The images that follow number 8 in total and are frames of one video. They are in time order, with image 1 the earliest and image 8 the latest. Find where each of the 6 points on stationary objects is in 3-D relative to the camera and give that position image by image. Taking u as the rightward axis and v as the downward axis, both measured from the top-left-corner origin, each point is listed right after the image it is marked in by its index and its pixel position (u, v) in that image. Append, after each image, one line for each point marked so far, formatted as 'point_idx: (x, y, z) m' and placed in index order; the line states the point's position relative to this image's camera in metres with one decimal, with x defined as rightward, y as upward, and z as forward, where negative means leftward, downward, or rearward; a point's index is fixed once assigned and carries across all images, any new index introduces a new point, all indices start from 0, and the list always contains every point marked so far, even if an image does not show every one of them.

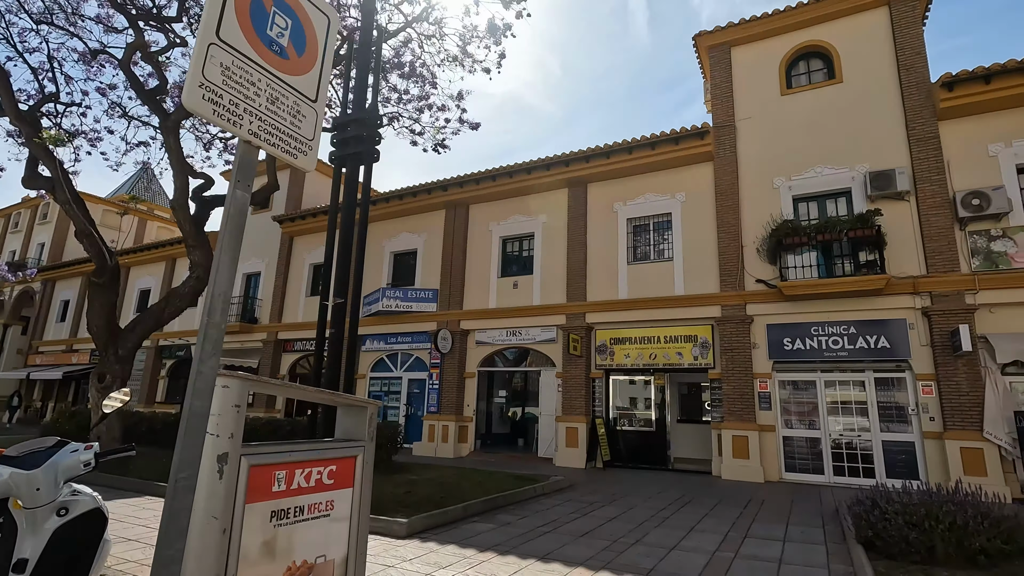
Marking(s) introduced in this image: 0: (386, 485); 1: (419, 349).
0: (-2.0, -3.1, +8.6) m
1: (-3.1, -2.0, +17.5) m
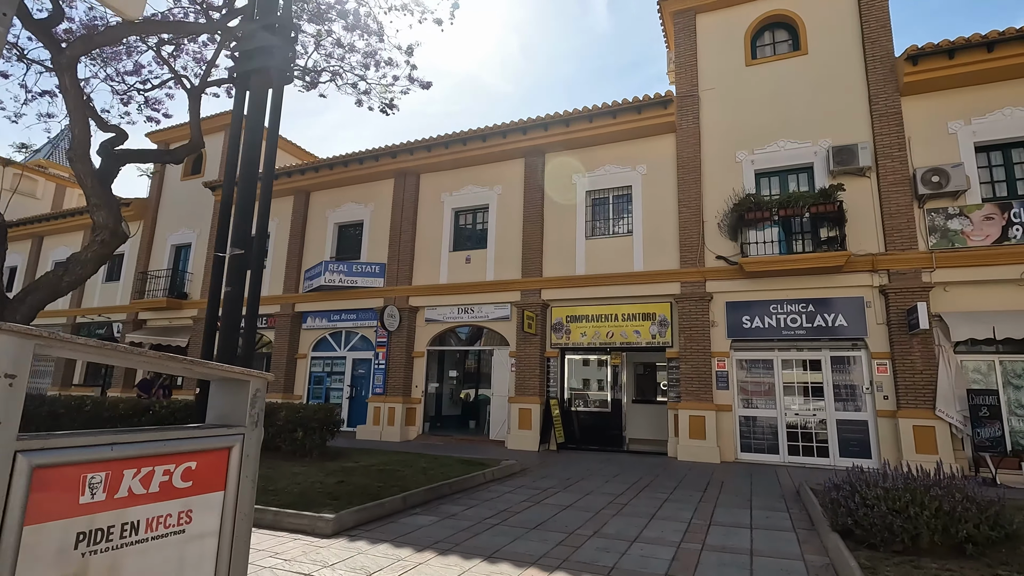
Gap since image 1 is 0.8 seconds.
0: (-2.8, -2.6, +7.6) m
1: (-4.6, -1.2, +16.4) m
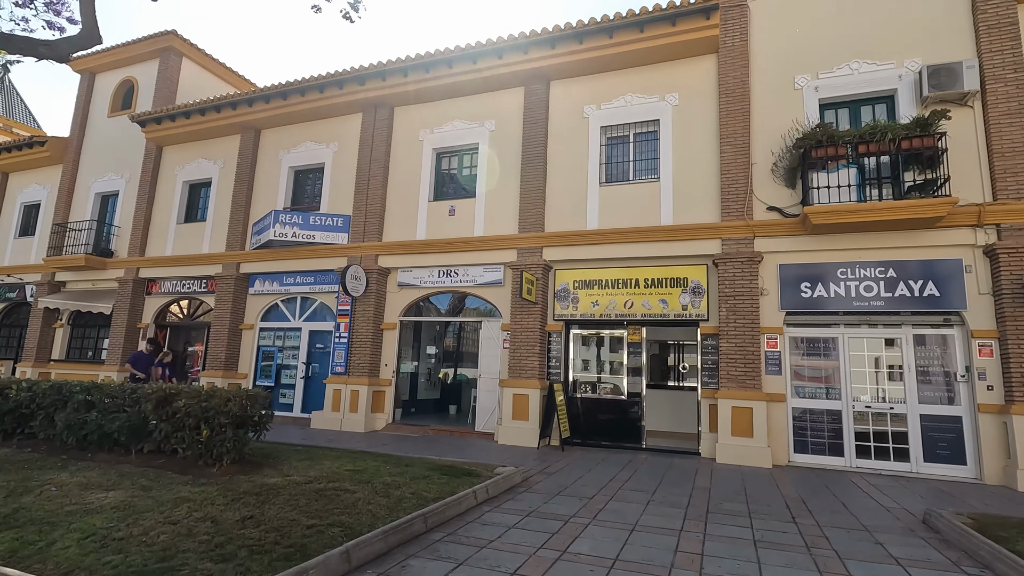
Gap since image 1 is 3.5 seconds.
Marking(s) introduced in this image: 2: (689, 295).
0: (-2.7, -1.9, +4.8) m
1: (-4.8, -0.1, +13.5) m
2: (+3.4, -0.1, +10.3) m
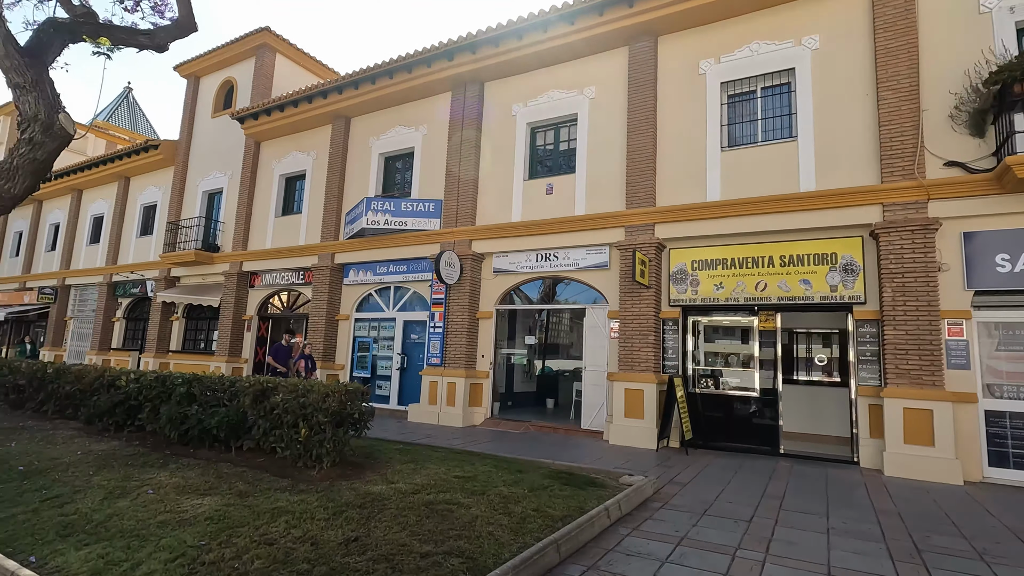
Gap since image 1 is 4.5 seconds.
0: (-1.6, -1.8, +4.2) m
1: (-2.3, +0.2, +13.0) m
2: (+5.3, +0.2, +8.6) m
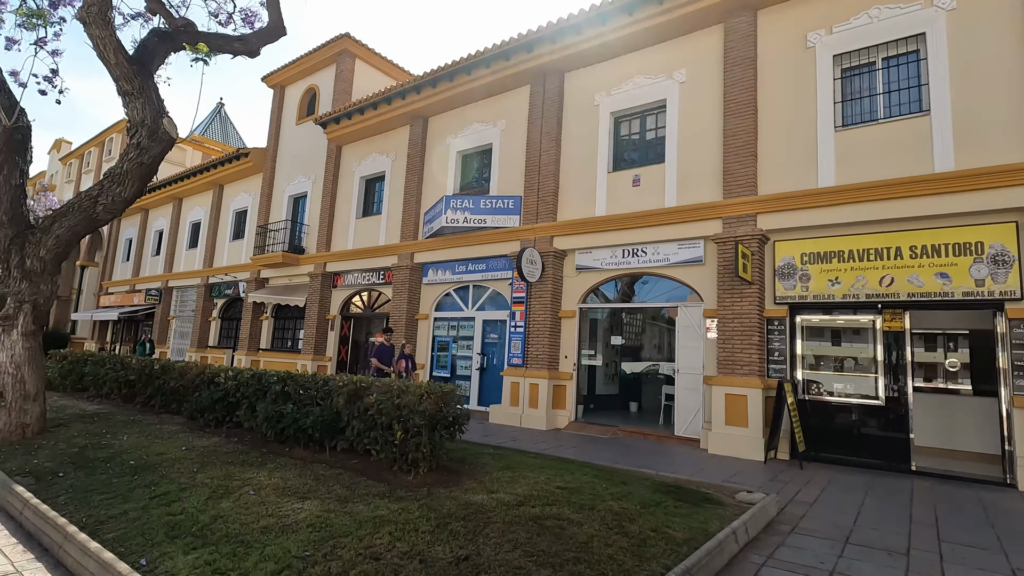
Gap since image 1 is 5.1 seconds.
0: (-0.7, -1.7, +3.9) m
1: (-0.4, +0.2, +12.8) m
2: (+6.6, +0.3, +7.4) m
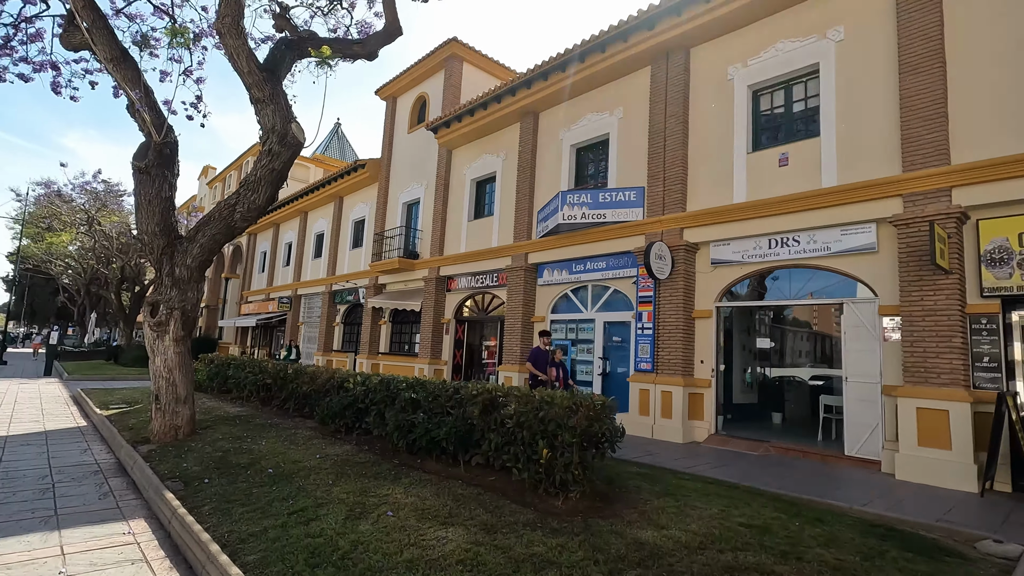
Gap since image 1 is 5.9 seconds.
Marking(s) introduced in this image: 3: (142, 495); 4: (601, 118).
0: (+0.4, -1.7, +3.2) m
1: (+2.3, +0.2, +11.8) m
2: (+8.2, +0.5, +5.3) m
3: (-3.6, -2.0, +5.2) m
4: (+2.1, +4.1, +12.8) m
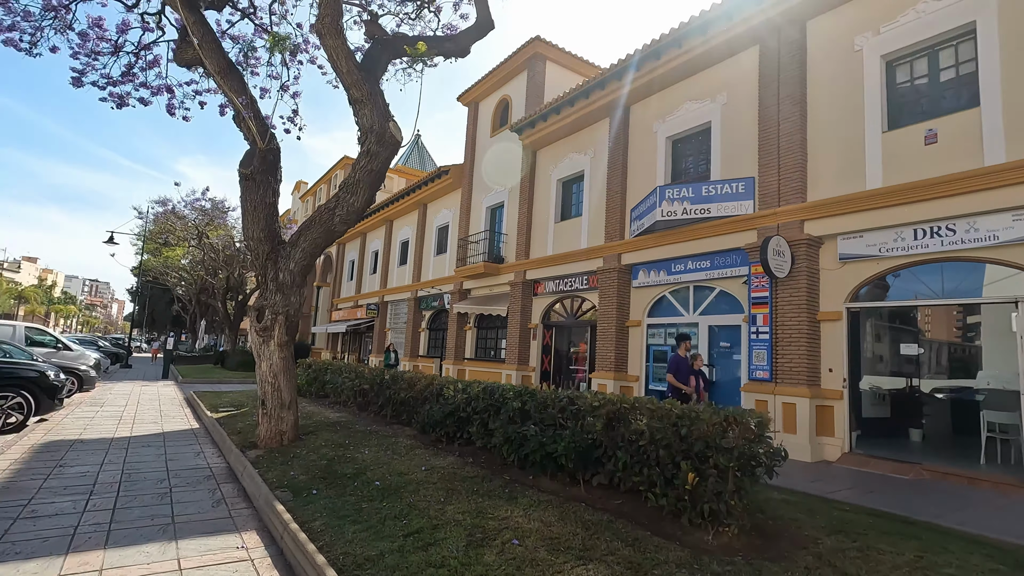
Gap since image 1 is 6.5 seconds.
0: (+1.2, -1.6, +2.5) m
1: (+4.3, +0.2, +10.9) m
2: (+9.2, +0.7, +3.6) m
3: (-2.5, -2.1, +5.1) m
4: (+4.2, +4.0, +11.9) m
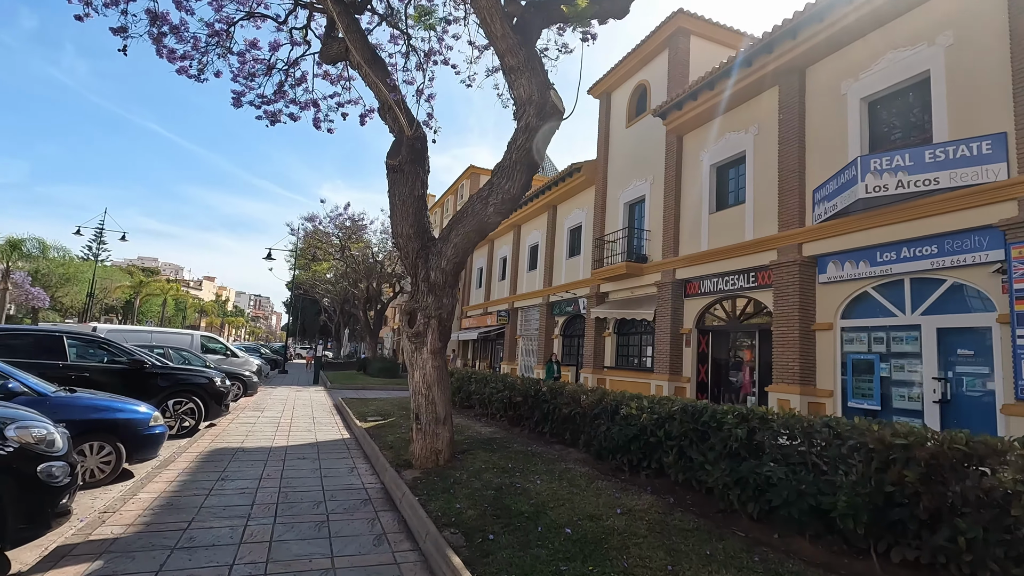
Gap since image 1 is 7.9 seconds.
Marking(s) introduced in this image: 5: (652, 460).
0: (+2.3, -1.5, +0.9) m
1: (+7.1, +0.3, +8.4) m
2: (+10.3, +1.0, +0.2) m
3: (-0.7, -2.0, +4.2) m
4: (+7.1, +4.2, +9.5) m
5: (+1.4, -1.7, +5.3) m
